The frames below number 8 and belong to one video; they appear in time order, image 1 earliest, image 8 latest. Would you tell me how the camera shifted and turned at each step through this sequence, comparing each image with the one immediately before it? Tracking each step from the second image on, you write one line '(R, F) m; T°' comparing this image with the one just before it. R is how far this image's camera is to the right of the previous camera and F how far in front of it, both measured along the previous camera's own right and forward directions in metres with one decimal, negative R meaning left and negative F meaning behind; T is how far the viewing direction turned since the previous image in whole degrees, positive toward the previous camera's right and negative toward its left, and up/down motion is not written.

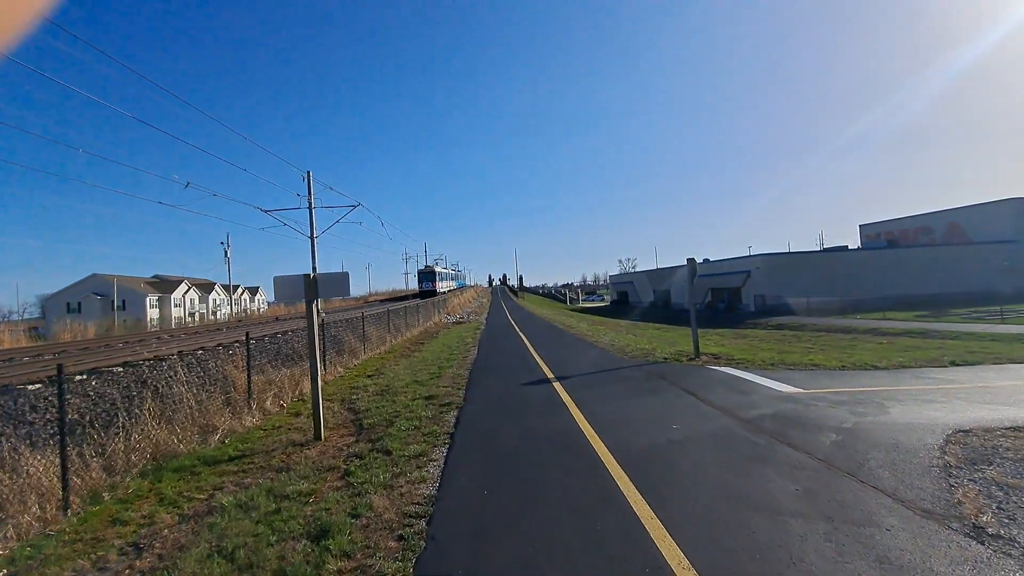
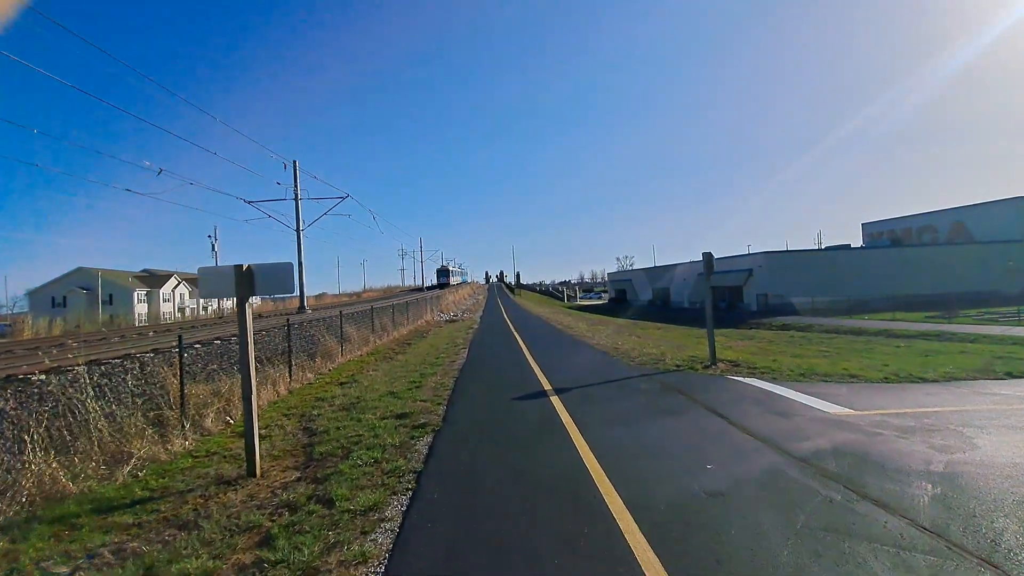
(+0.1, +1.6) m; 0°
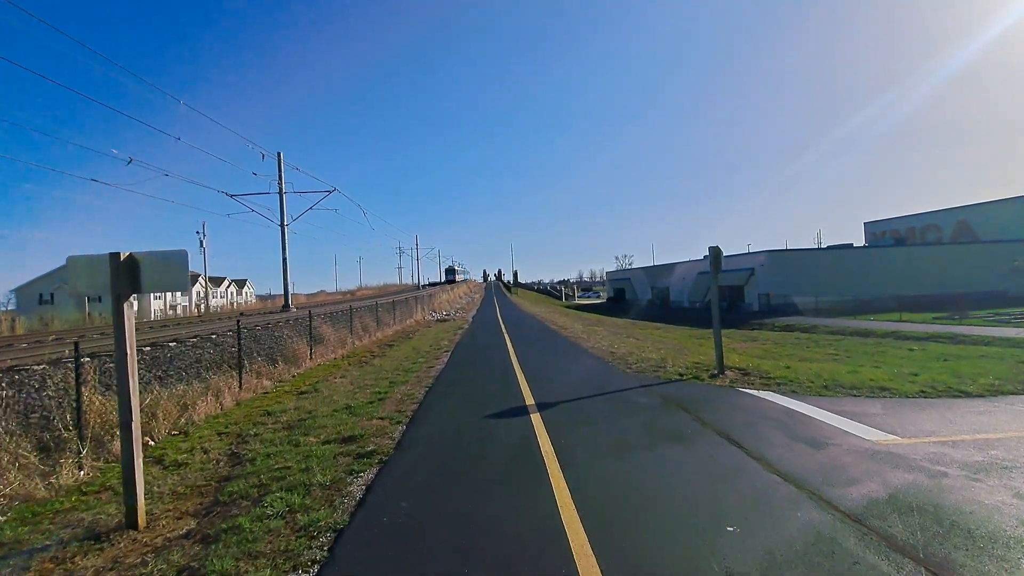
(+0.3, +1.4) m; 0°
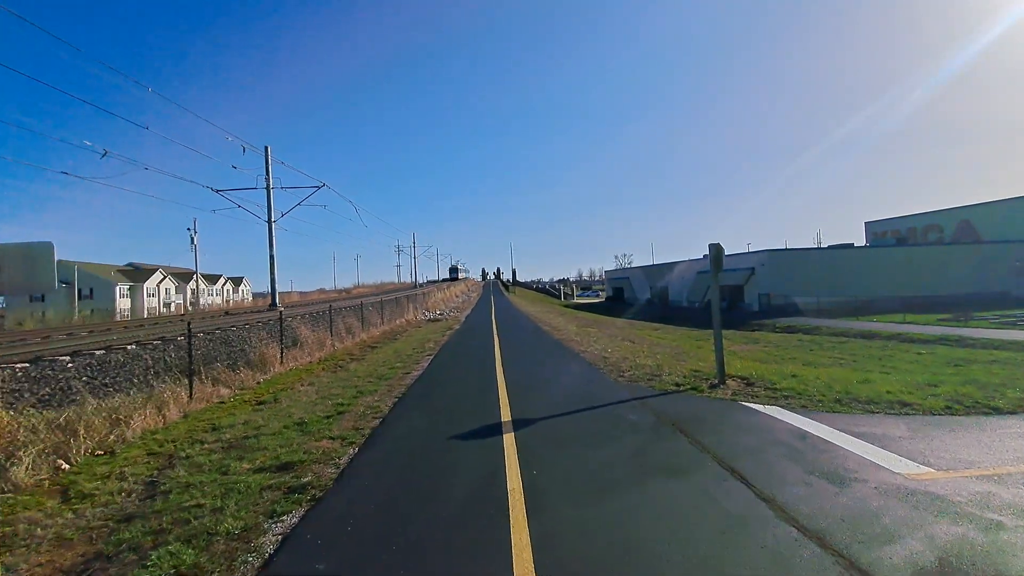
(+0.3, +1.0) m; 0°
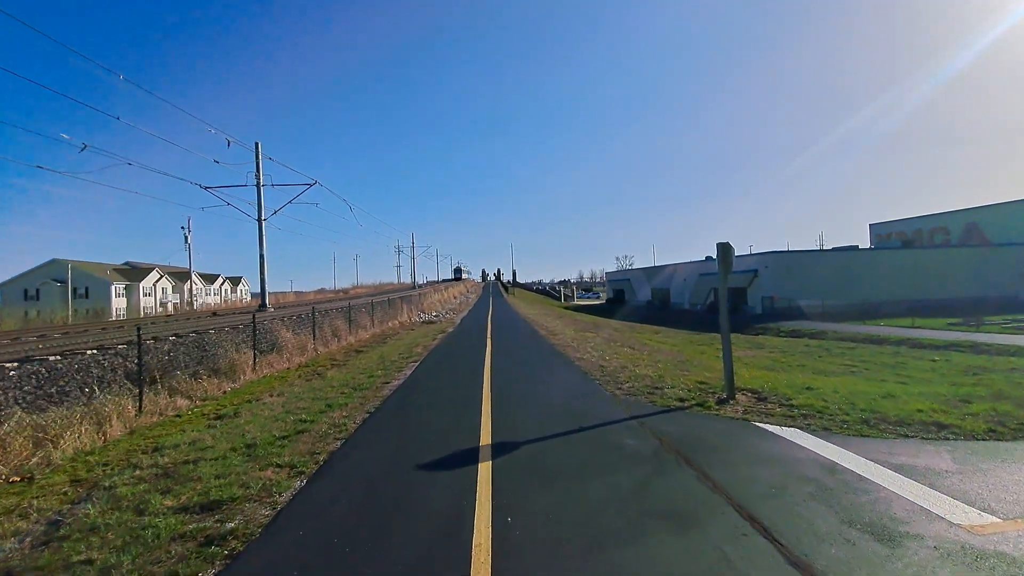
(+0.2, +0.9) m; 0°
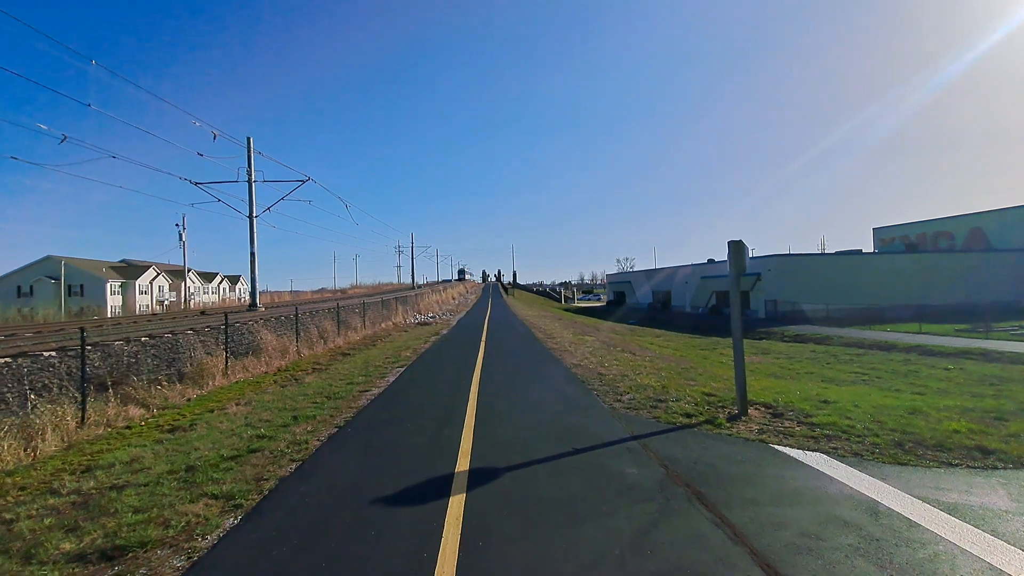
(+0.2, +0.9) m; 0°
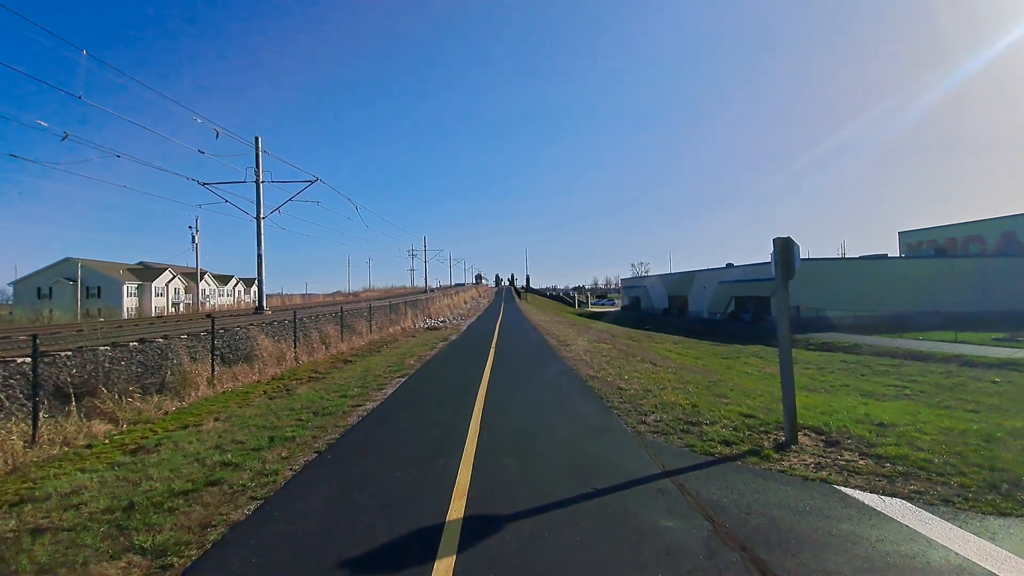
(+0.1, +1.0) m; -1°
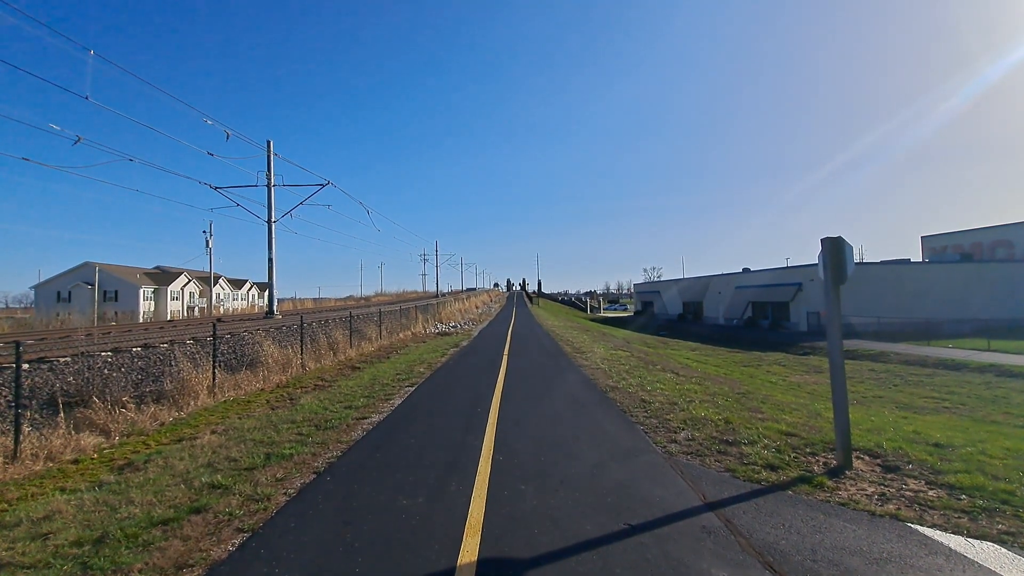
(-0.1, +0.6) m; -1°
